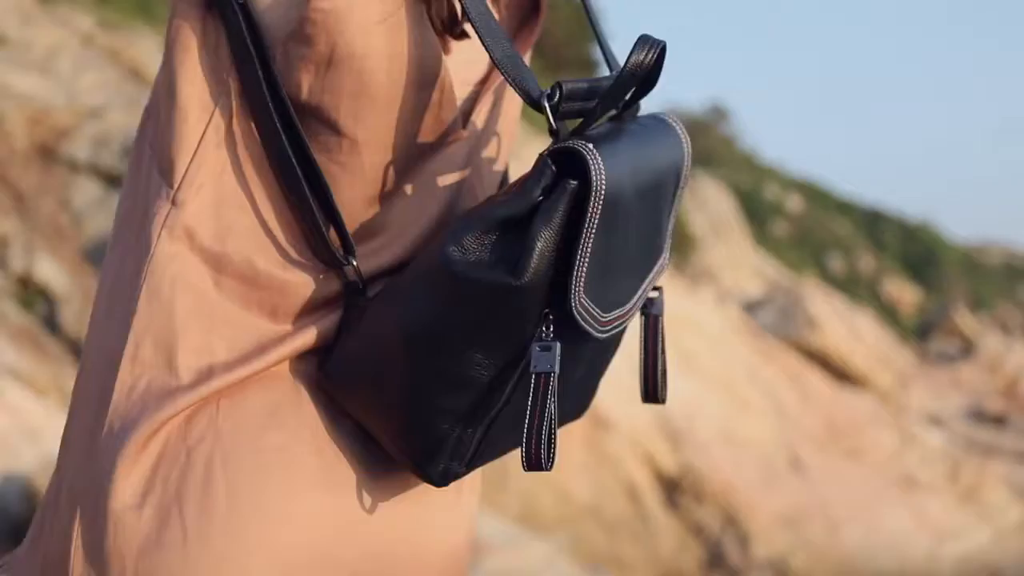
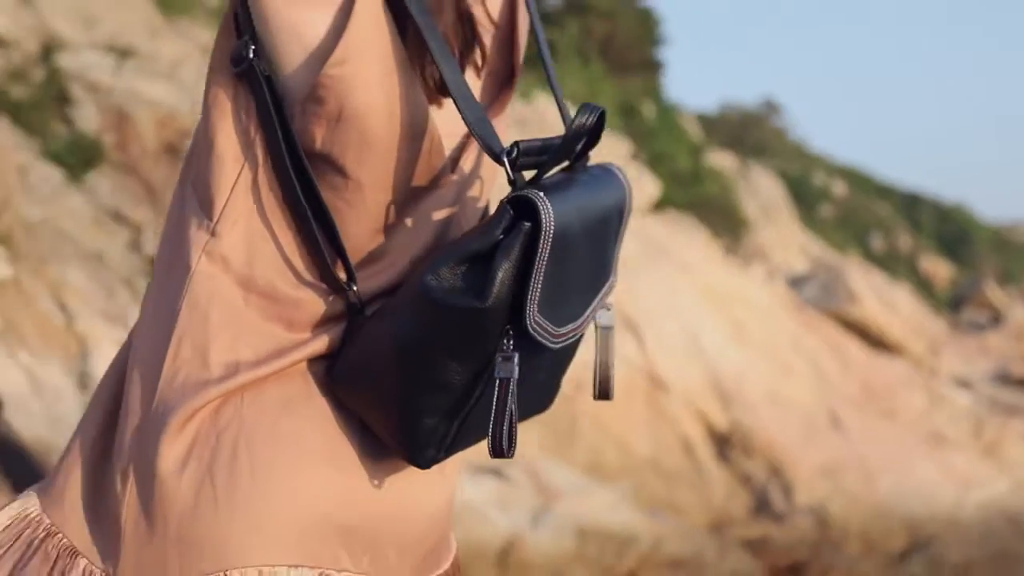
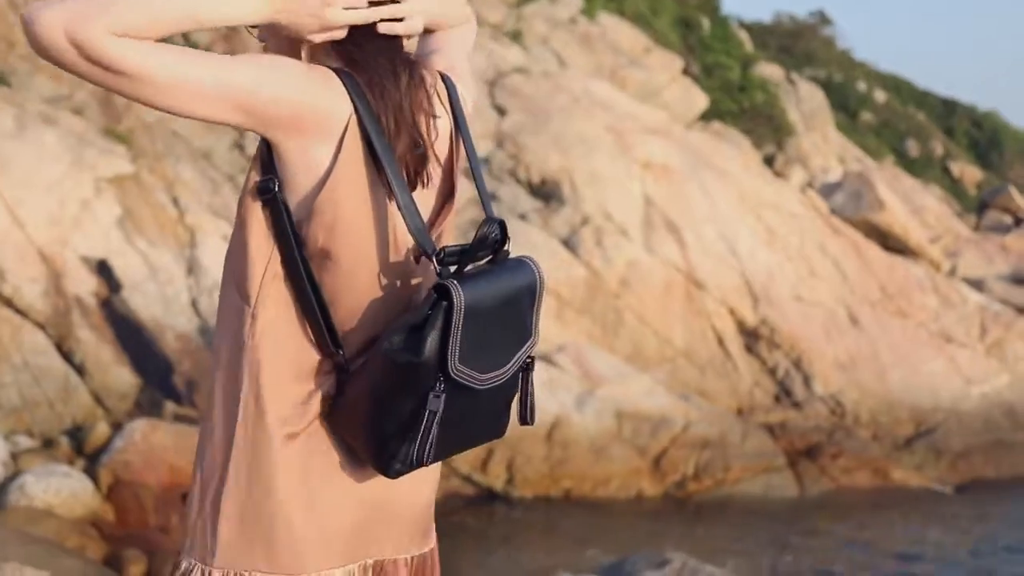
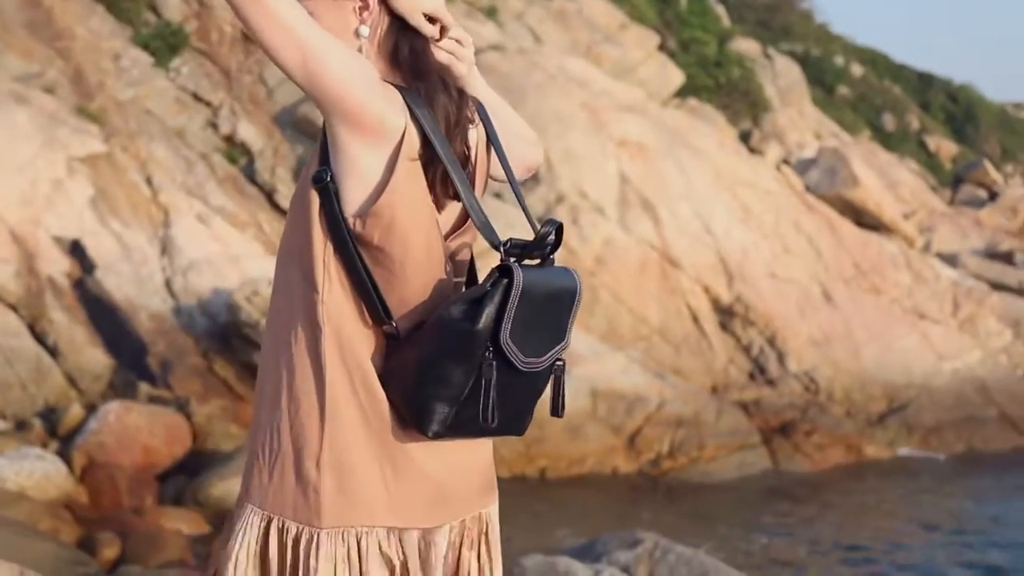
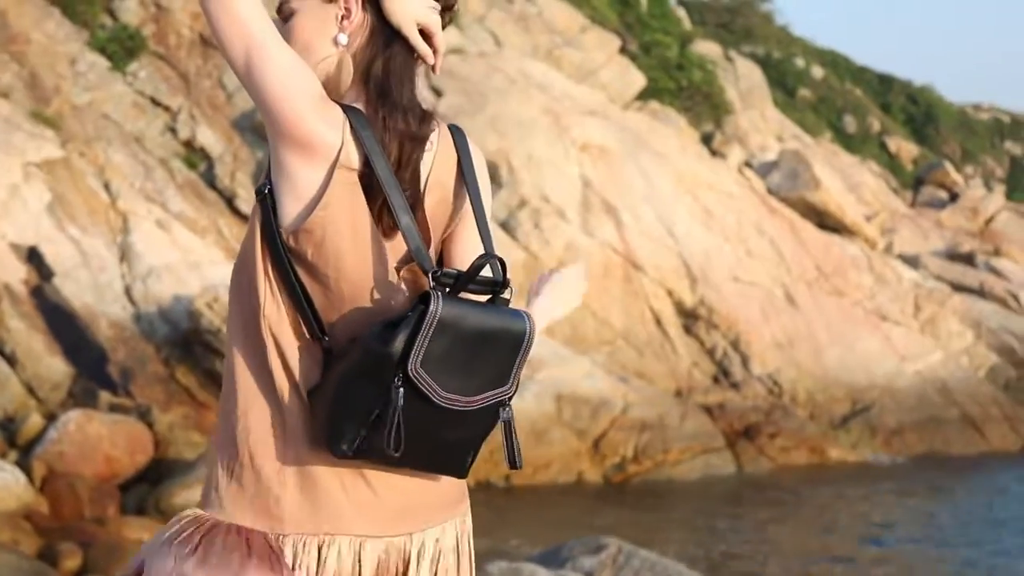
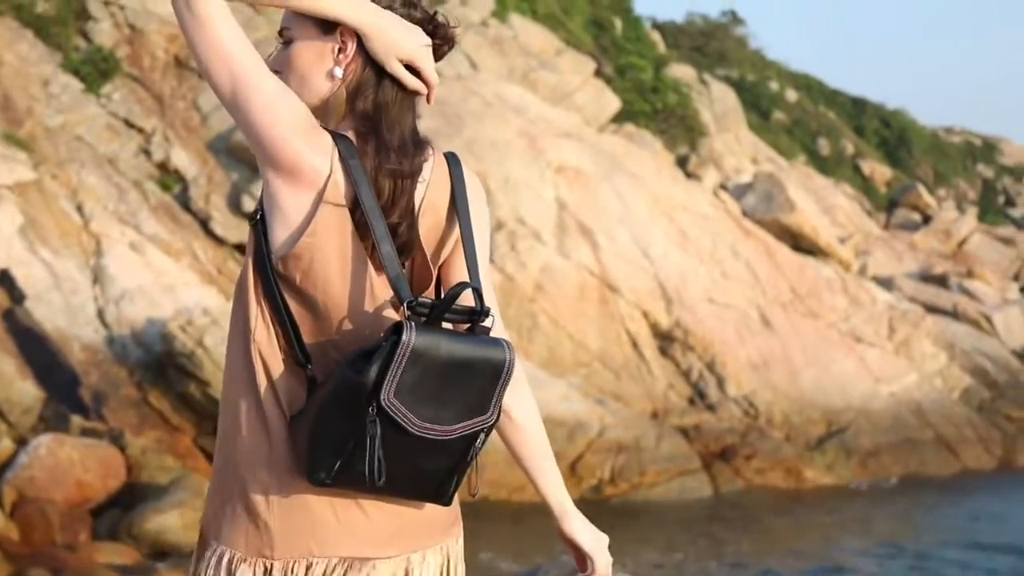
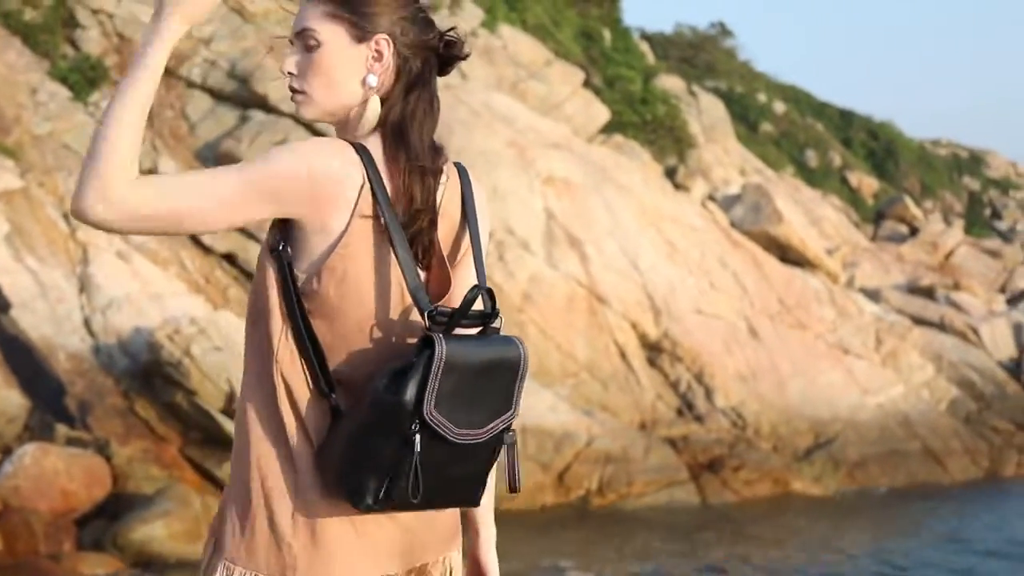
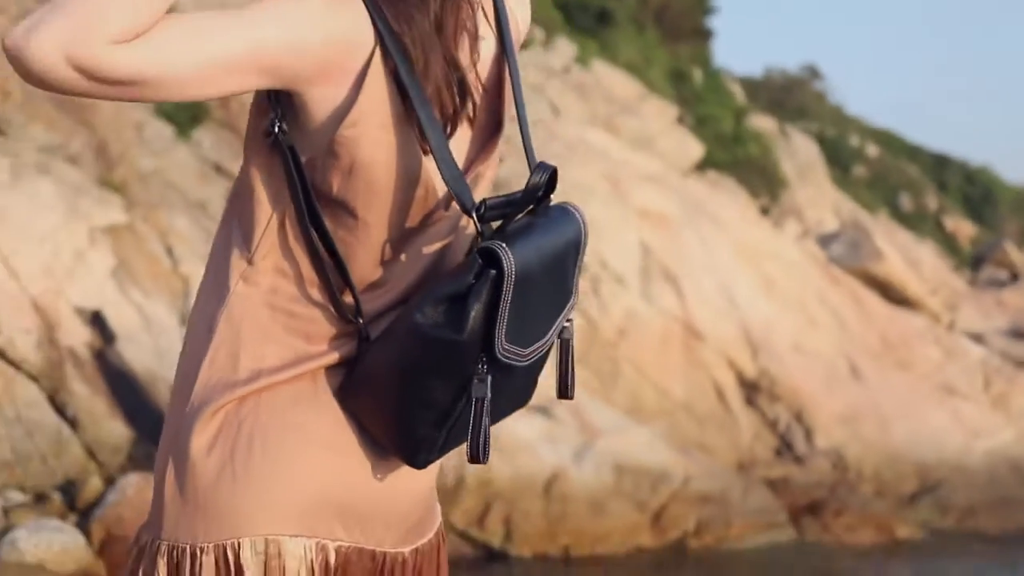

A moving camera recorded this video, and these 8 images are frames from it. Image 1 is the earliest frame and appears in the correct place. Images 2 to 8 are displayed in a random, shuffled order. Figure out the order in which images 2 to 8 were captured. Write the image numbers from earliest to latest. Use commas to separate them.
2, 8, 3, 4, 5, 6, 7
